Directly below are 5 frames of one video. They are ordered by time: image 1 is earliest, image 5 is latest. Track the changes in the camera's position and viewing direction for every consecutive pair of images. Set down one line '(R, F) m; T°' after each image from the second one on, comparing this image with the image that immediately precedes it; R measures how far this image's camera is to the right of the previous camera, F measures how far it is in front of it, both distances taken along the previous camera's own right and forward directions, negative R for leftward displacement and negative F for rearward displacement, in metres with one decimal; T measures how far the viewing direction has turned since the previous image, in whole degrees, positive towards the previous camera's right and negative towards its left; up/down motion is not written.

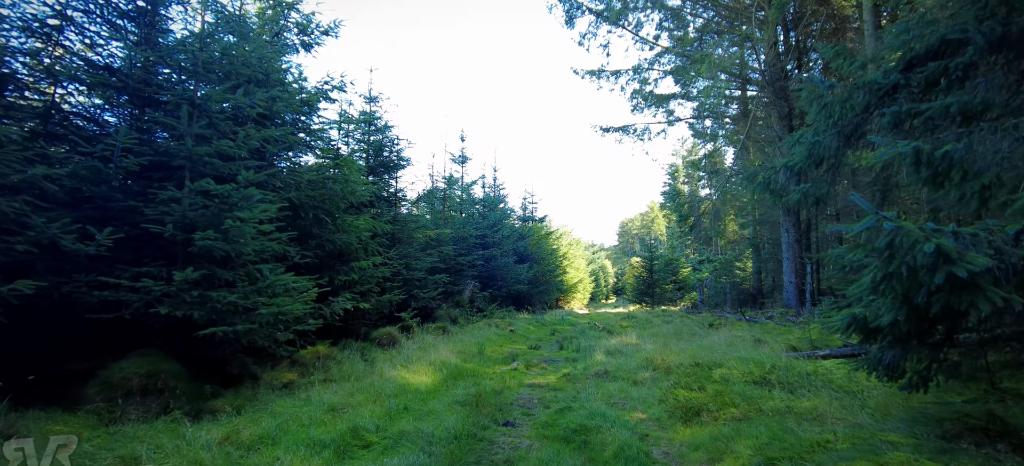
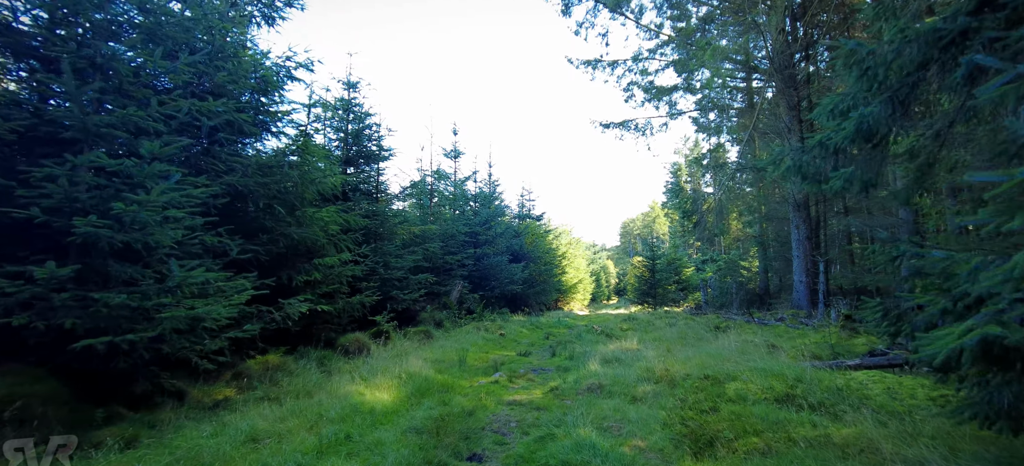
(+0.3, +1.3) m; 0°
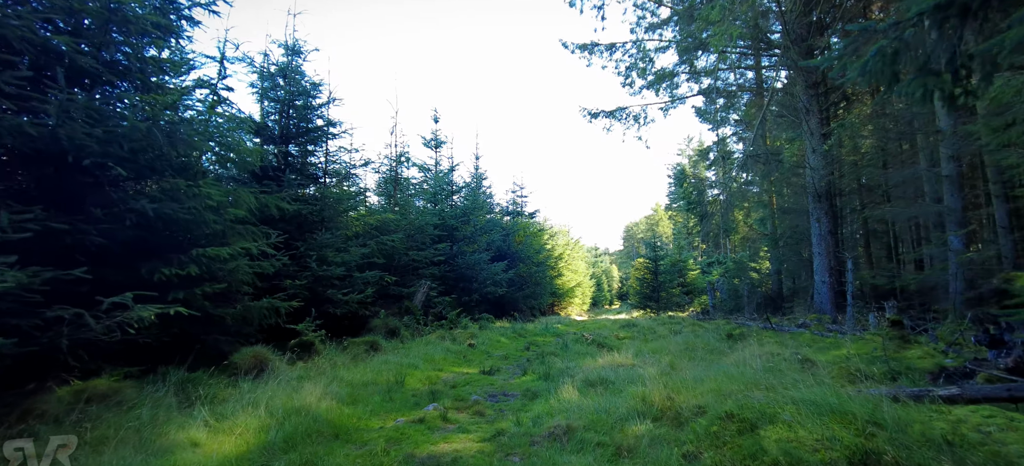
(+0.8, +2.6) m; 0°
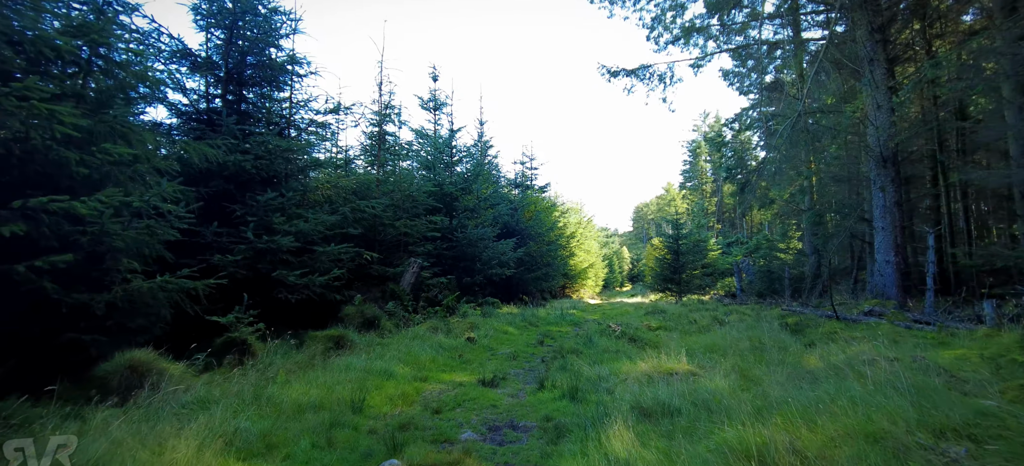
(0.0, +2.8) m; -1°
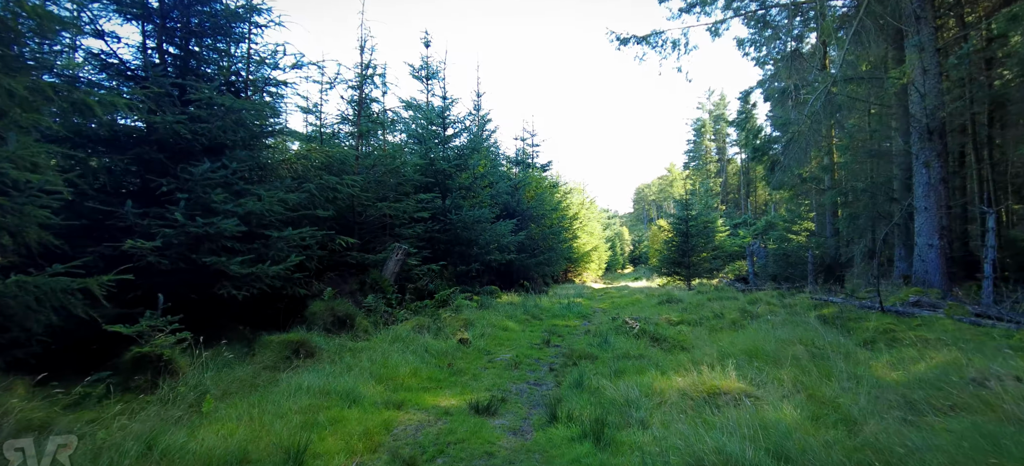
(0.0, +1.7) m; 0°
